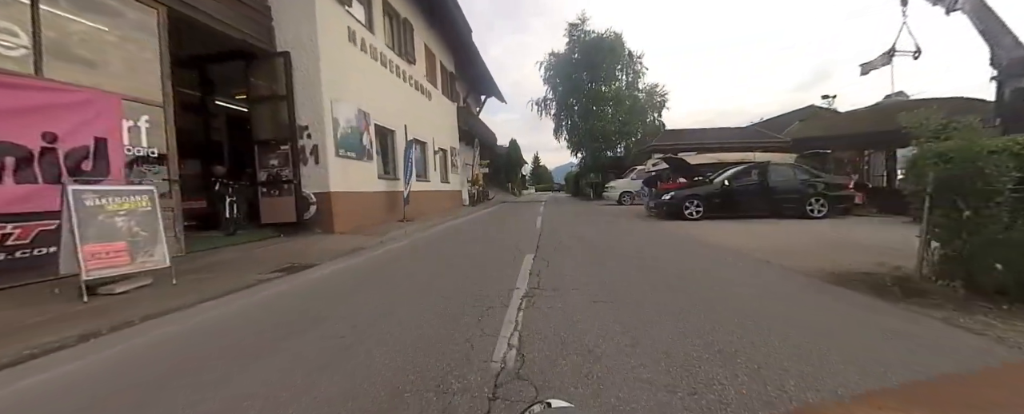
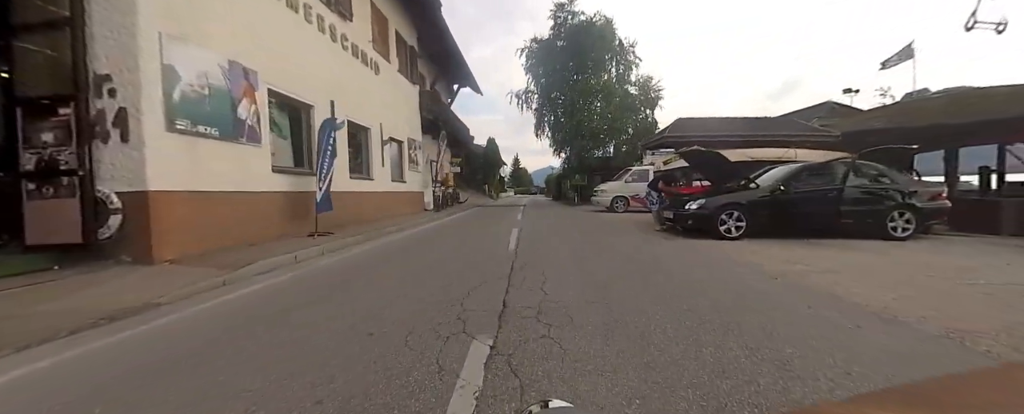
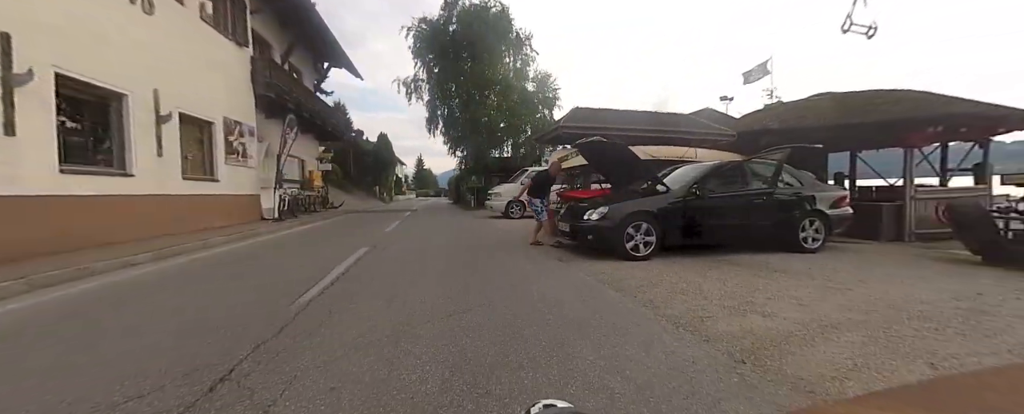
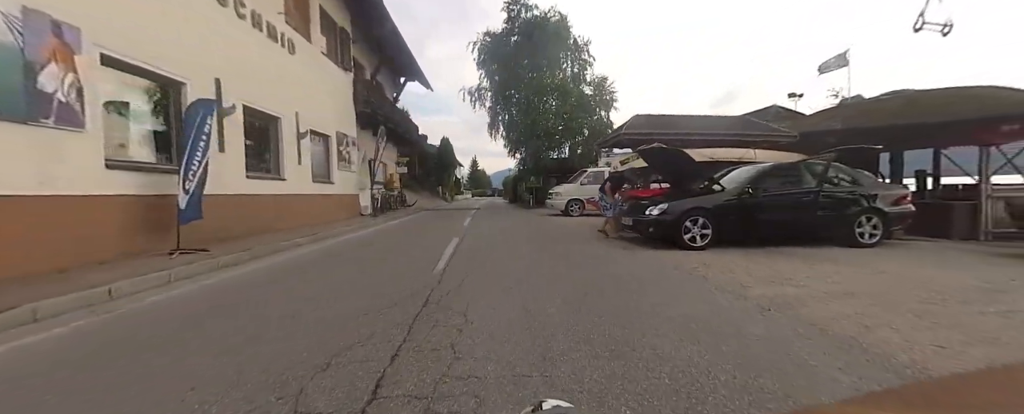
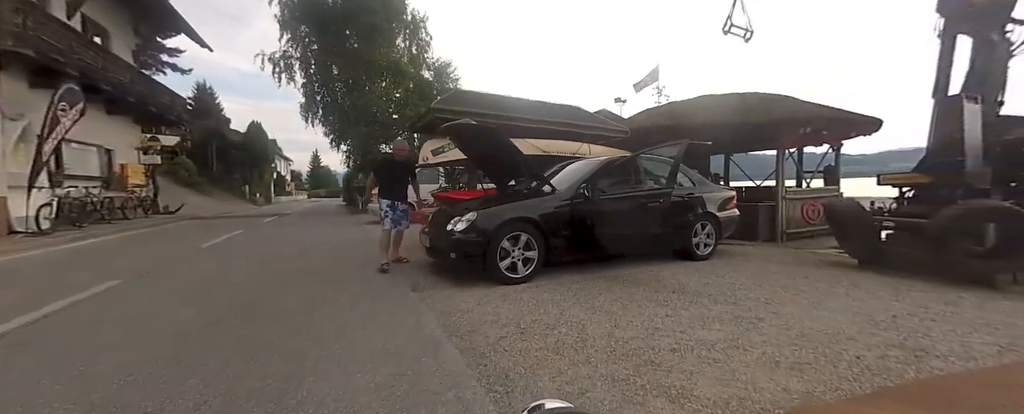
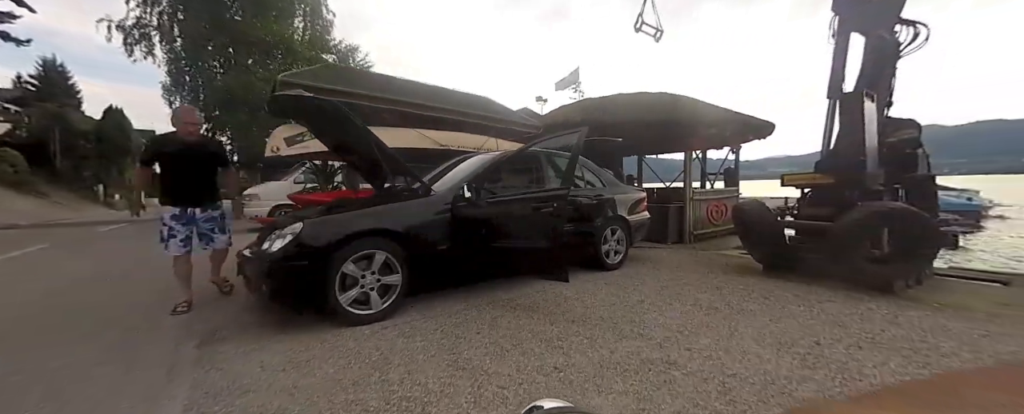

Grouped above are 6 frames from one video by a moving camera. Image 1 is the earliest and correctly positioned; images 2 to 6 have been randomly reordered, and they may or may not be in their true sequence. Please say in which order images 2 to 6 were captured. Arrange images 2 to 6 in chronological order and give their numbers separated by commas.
2, 4, 3, 5, 6
